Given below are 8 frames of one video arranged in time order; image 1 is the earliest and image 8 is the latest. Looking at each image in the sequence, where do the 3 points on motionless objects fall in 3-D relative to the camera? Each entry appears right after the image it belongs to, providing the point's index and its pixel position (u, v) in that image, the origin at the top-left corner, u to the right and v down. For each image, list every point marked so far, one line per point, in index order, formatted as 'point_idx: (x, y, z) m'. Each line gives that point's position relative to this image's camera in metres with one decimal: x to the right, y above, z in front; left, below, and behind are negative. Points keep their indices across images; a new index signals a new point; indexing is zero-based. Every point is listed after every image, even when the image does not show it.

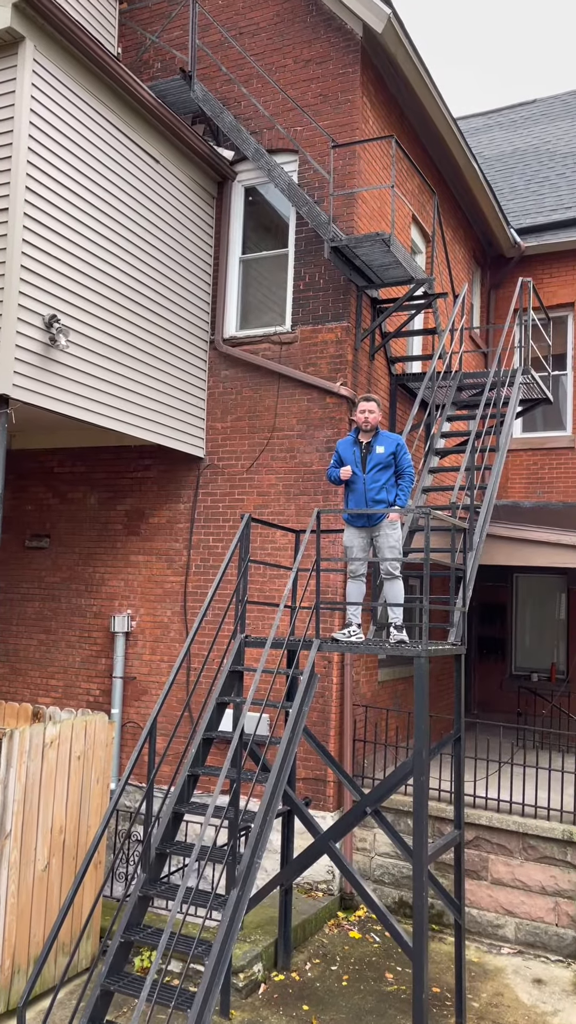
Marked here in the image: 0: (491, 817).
0: (+1.7, -2.6, +7.1) m
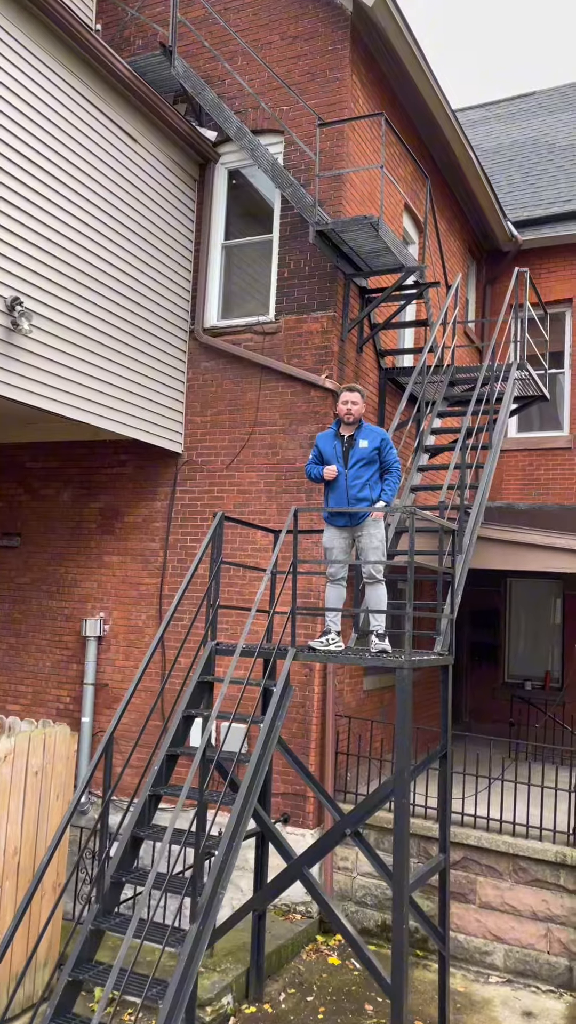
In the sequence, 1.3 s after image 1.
0: (+1.5, -2.6, +6.7) m
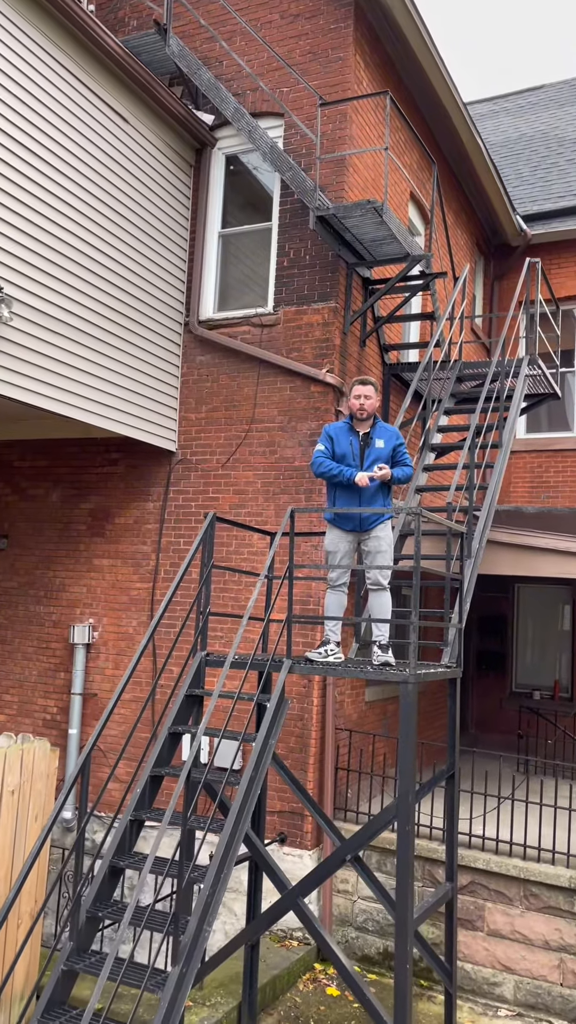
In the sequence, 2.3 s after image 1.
0: (+1.5, -2.6, +6.3) m
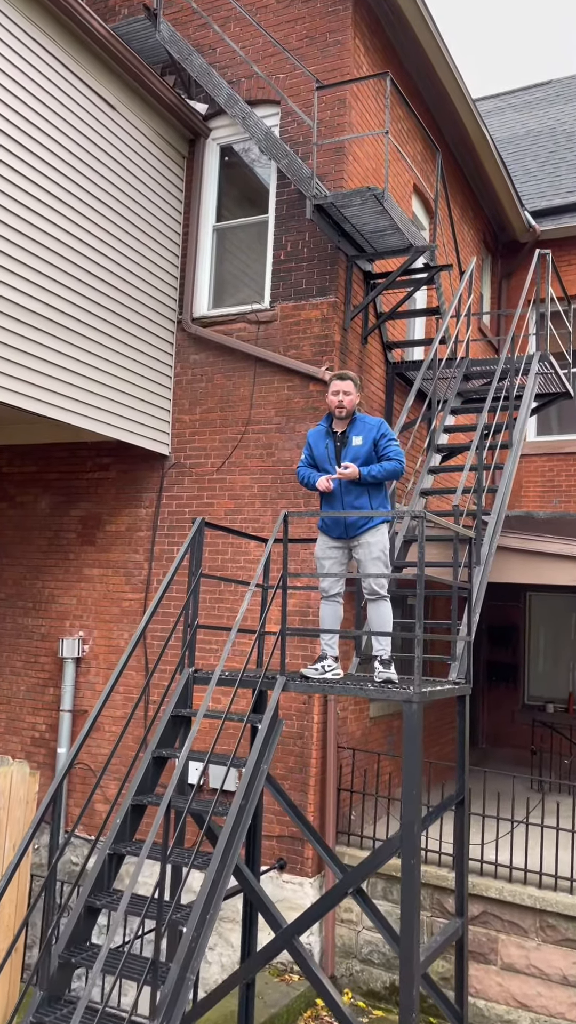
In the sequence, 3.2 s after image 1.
0: (+1.5, -2.6, +5.9) m
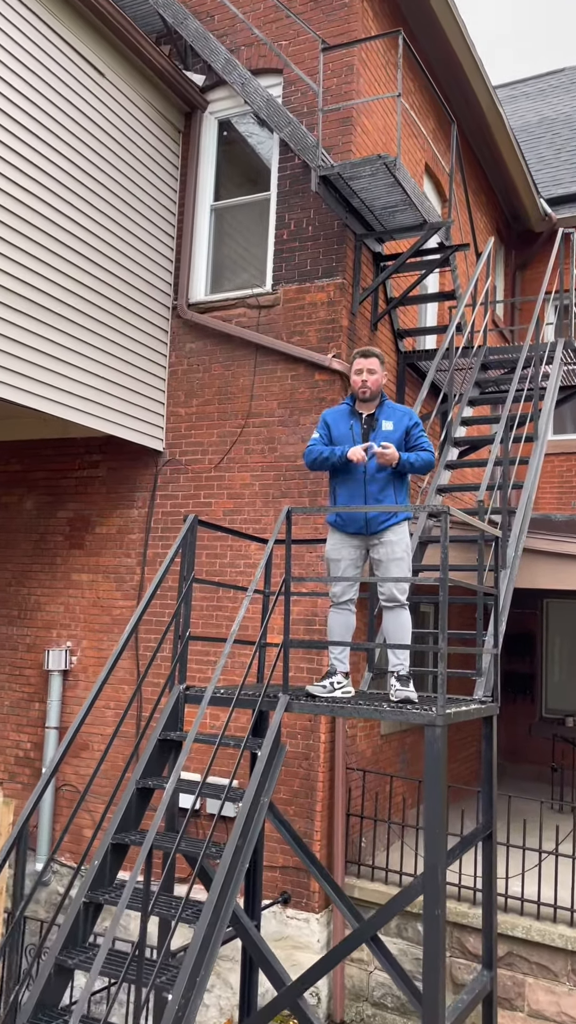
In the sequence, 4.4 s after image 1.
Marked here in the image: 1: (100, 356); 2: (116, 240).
0: (+1.5, -2.6, +5.3) m
1: (-1.4, +1.2, +6.3) m
2: (-1.3, +2.1, +6.5) m
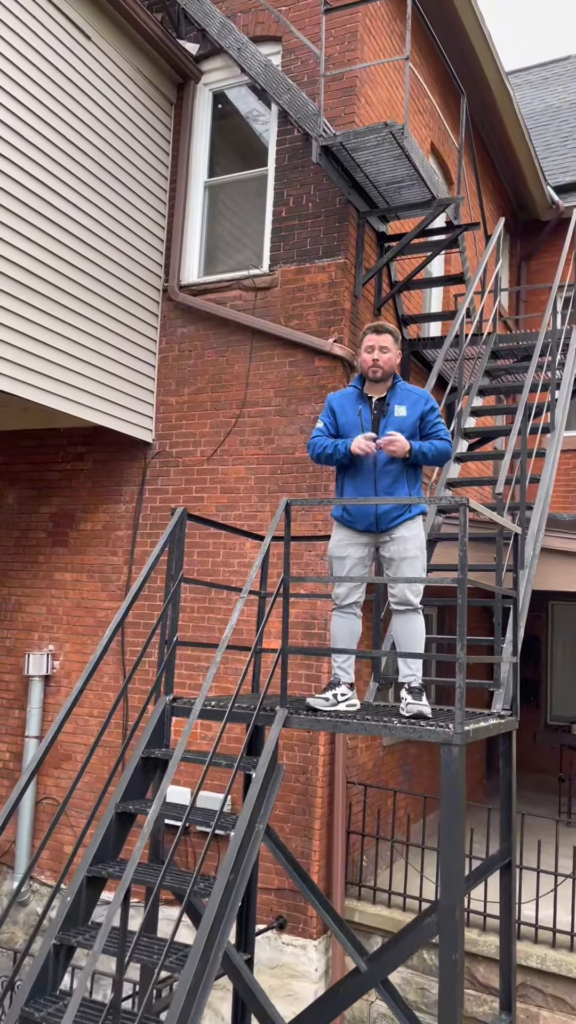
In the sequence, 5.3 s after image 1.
0: (+1.5, -2.6, +4.9) m
1: (-1.4, +1.2, +5.9) m
2: (-1.3, +2.1, +6.1) m
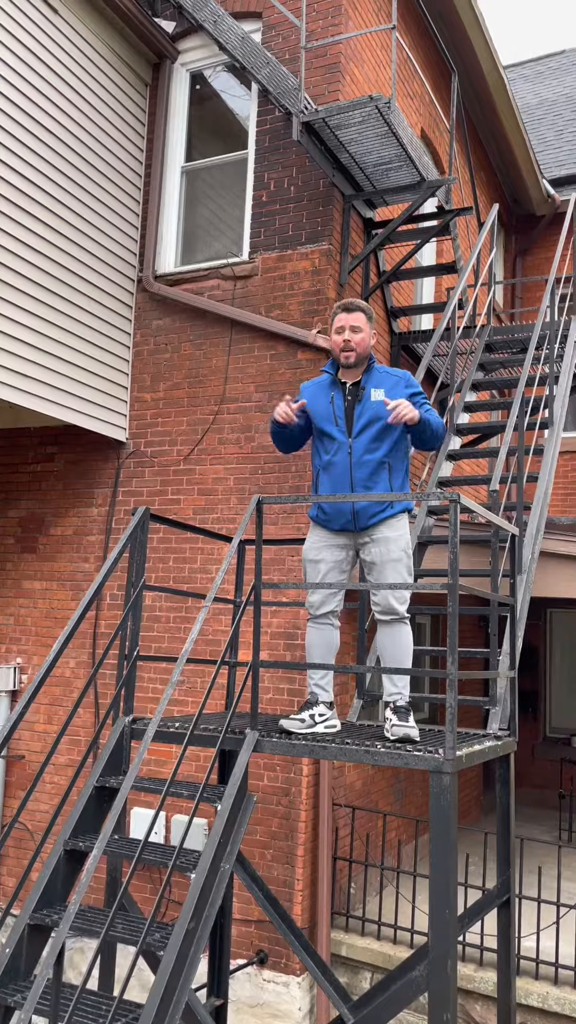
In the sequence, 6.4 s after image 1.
0: (+1.4, -2.6, +4.5) m
1: (-1.6, +1.2, +5.6) m
2: (-1.5, +2.1, +5.8) m
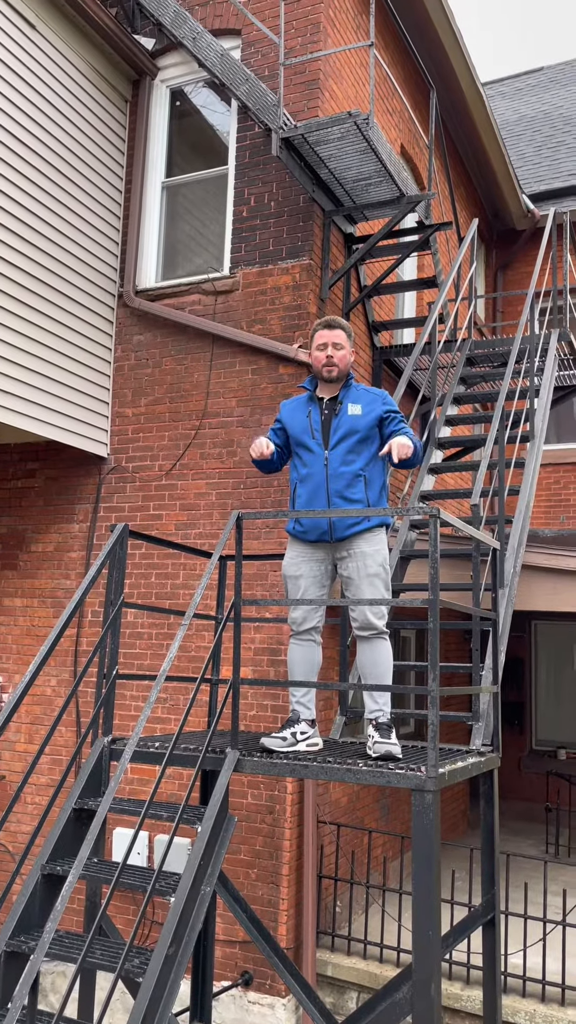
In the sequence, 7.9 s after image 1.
0: (+1.3, -2.7, +4.5) m
1: (-1.7, +1.1, +5.5) m
2: (-1.6, +2.0, +5.7) m
